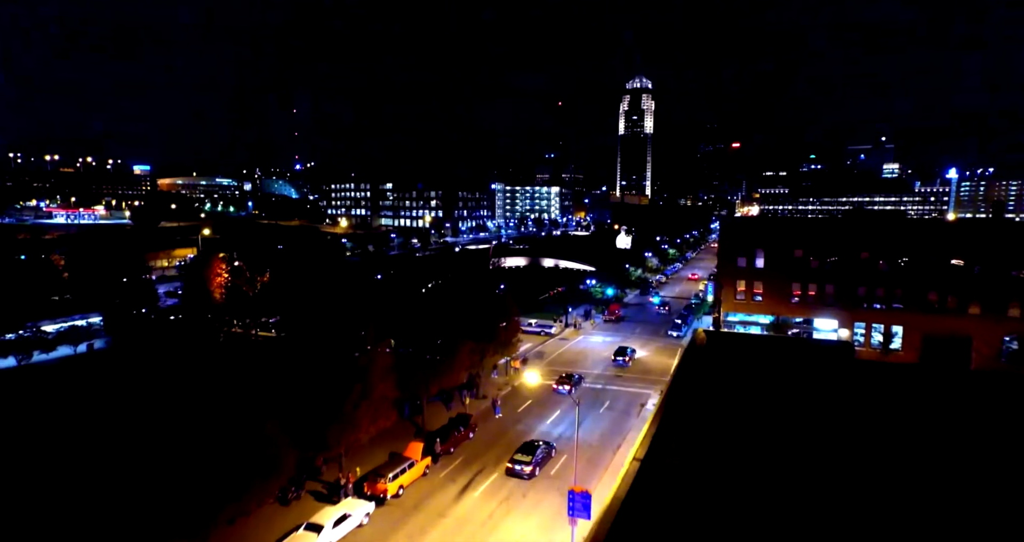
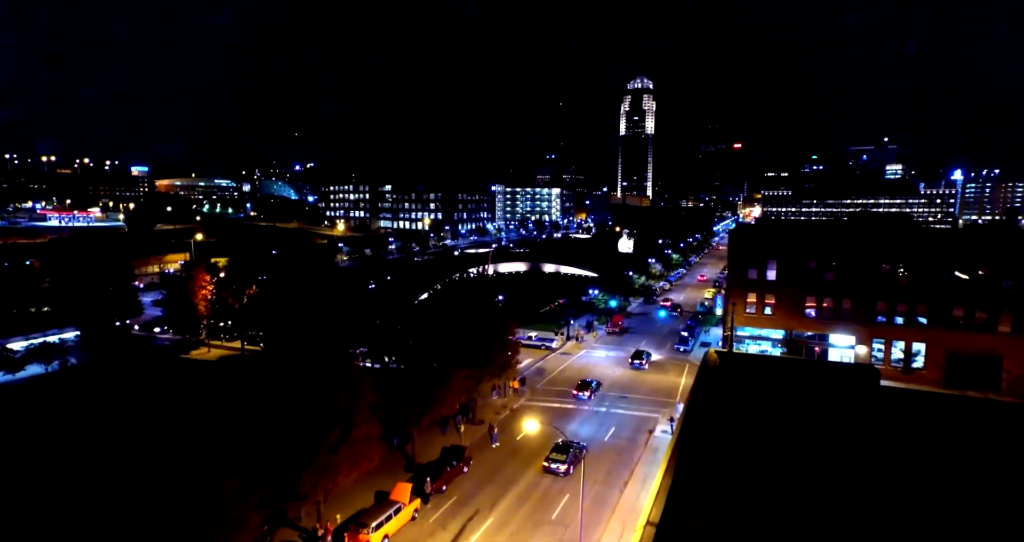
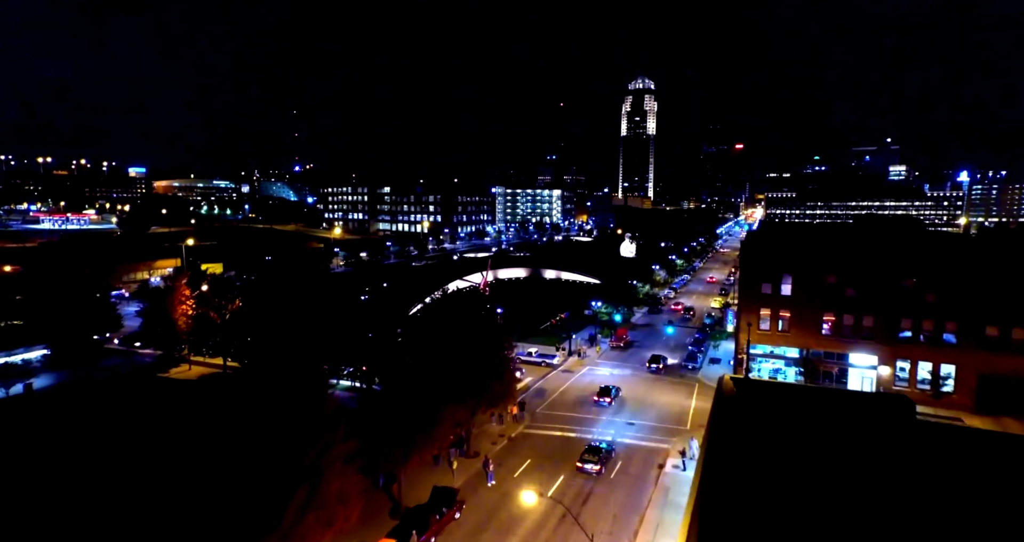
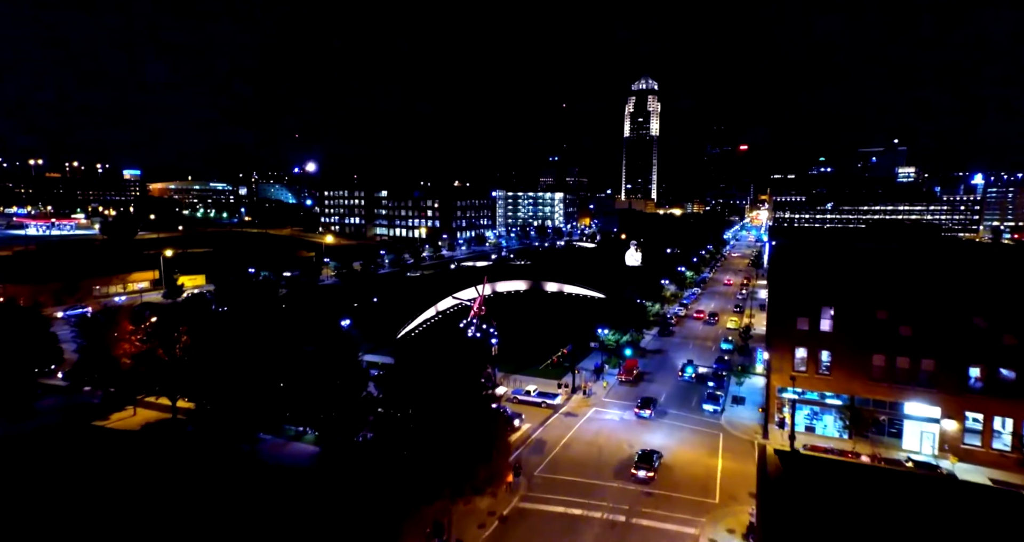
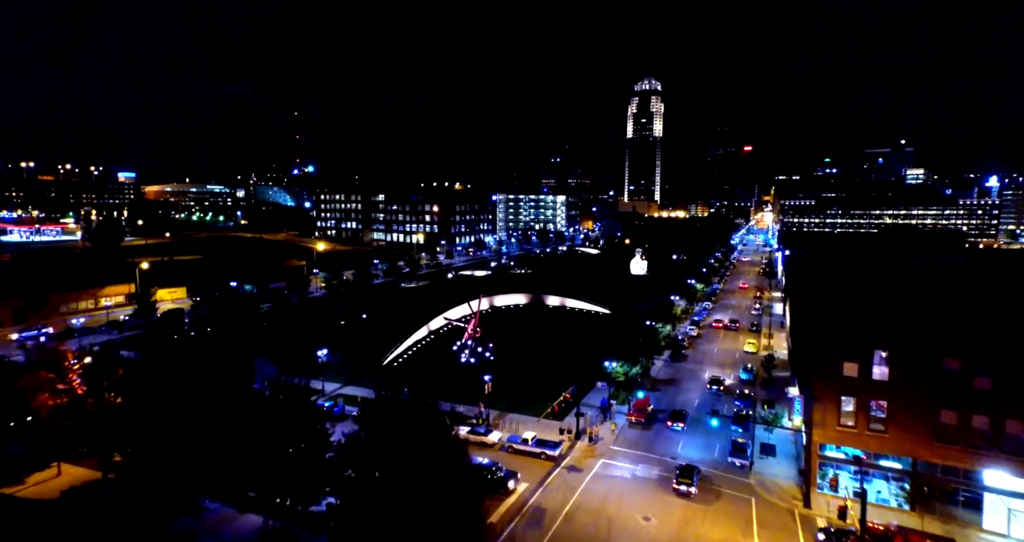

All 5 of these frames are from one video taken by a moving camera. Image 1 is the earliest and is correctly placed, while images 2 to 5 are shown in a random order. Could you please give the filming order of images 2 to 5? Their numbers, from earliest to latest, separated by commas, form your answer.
2, 3, 4, 5
